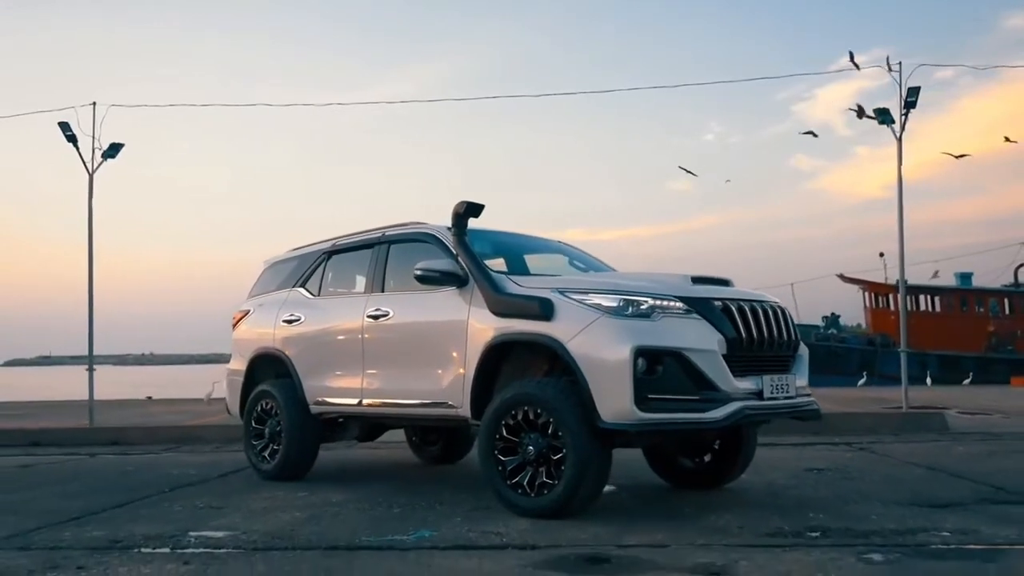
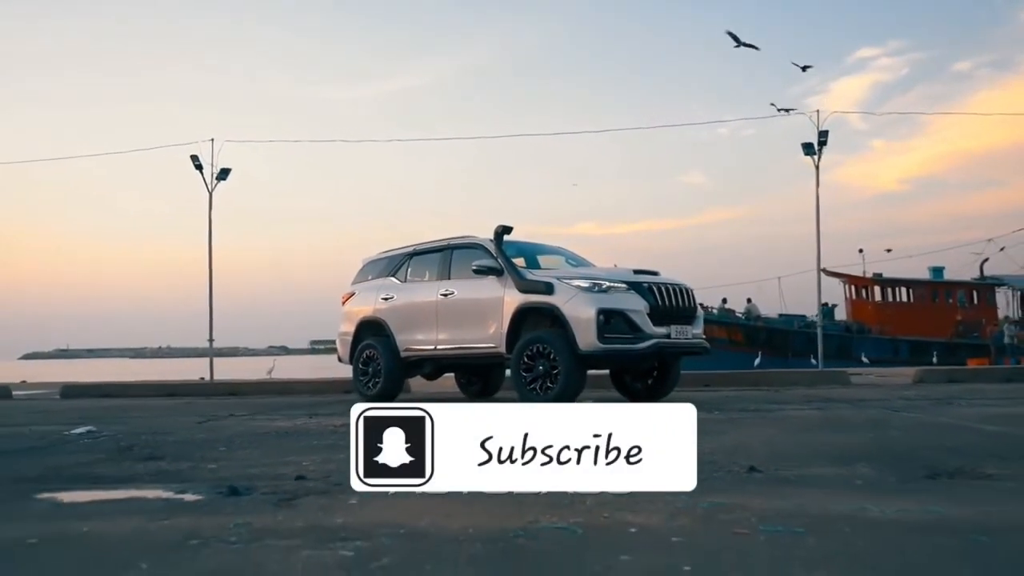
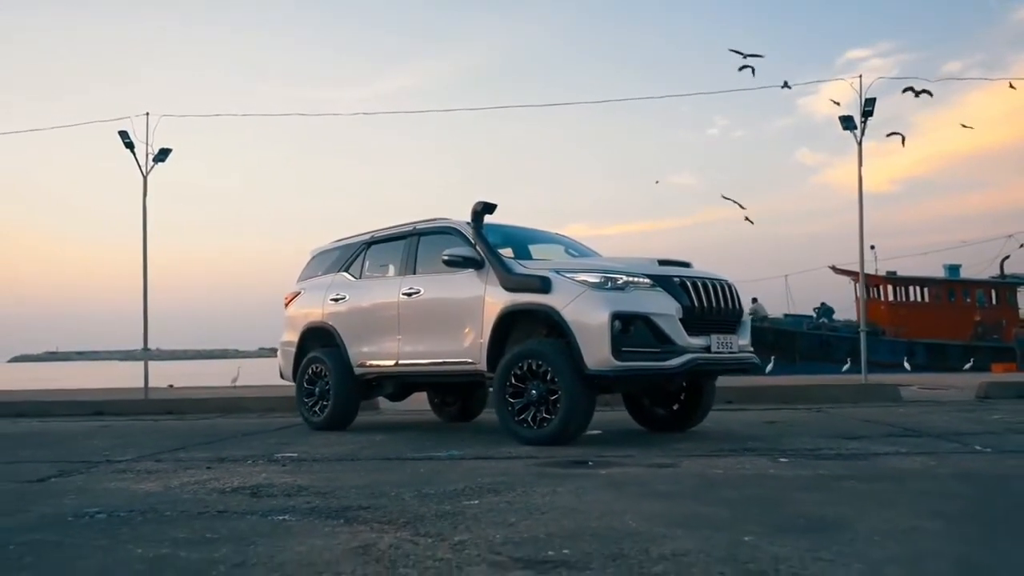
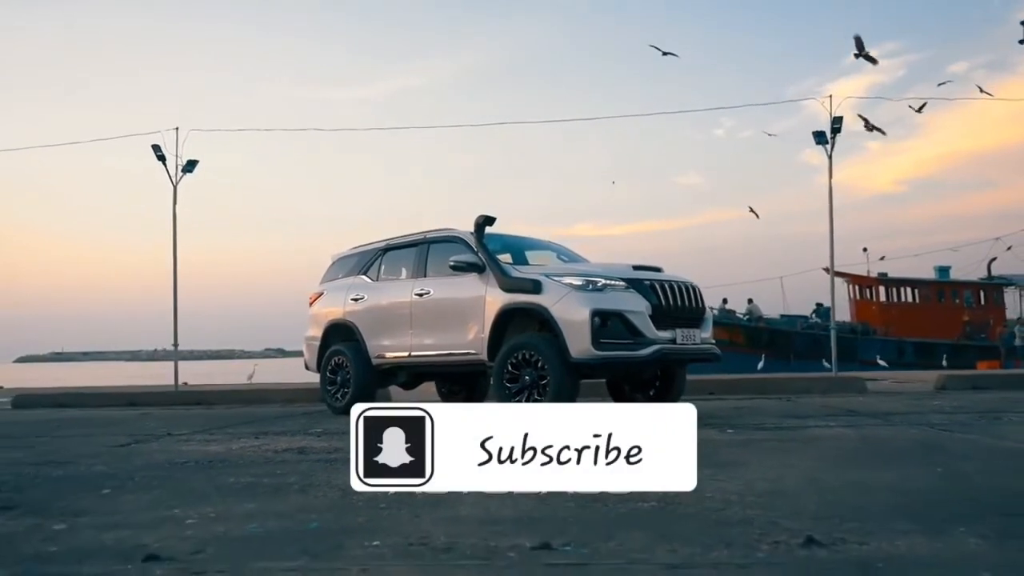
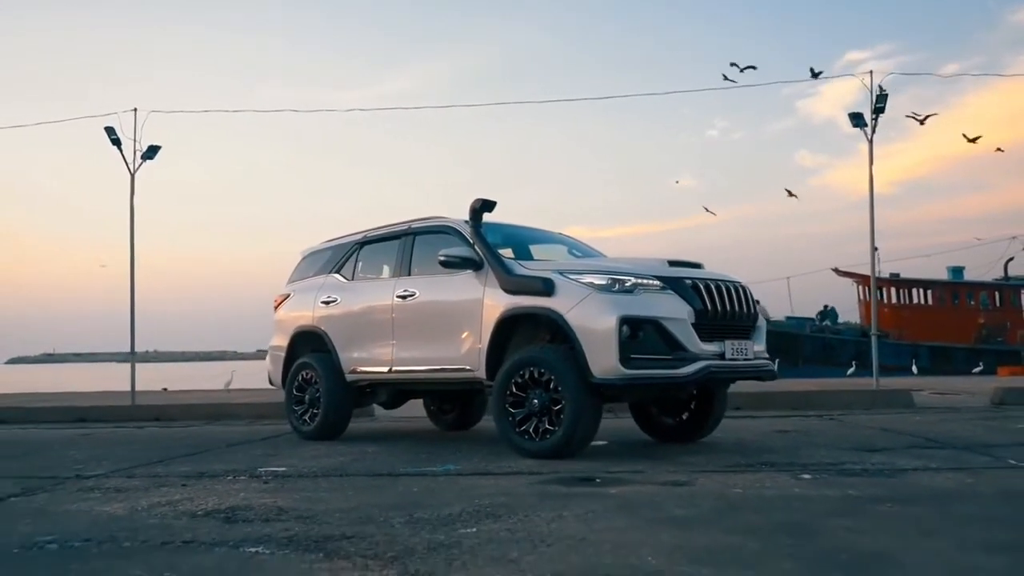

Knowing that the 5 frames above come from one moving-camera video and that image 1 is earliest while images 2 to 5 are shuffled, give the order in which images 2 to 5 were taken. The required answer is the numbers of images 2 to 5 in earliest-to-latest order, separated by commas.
5, 3, 4, 2
